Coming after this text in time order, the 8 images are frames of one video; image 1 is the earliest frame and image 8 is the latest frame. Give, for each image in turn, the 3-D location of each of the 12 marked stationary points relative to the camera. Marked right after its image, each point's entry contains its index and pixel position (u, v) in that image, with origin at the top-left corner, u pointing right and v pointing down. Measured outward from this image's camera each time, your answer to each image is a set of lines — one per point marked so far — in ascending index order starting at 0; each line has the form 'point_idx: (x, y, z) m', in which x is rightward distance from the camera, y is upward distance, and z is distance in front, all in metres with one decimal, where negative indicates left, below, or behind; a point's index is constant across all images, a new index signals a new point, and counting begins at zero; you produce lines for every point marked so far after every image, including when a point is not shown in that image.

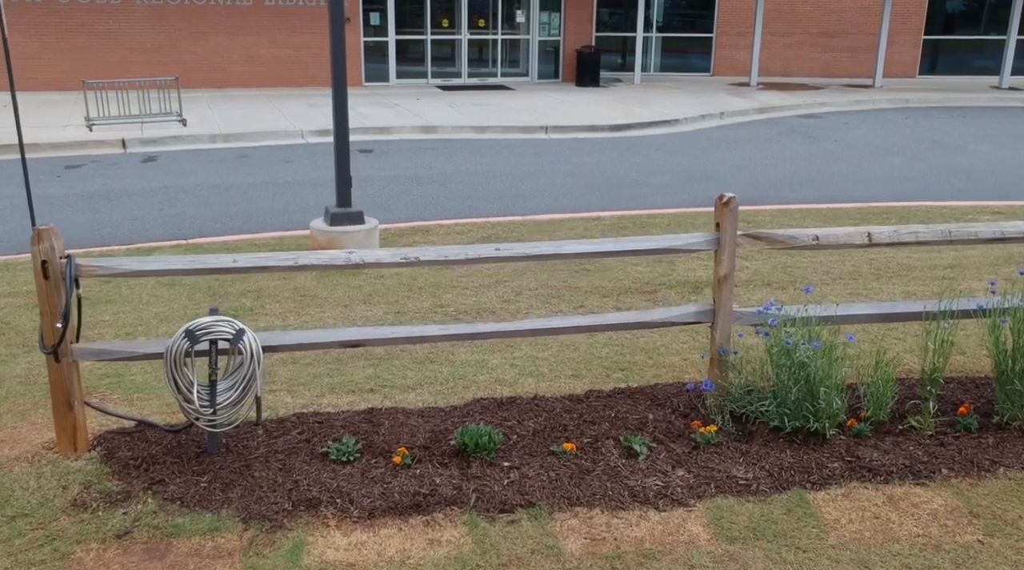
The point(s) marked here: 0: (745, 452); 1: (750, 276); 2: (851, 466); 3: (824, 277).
0: (+1.0, -0.7, +4.5) m
1: (+1.8, +0.1, +8.2) m
2: (+1.4, -0.8, +4.4) m
3: (+2.5, +0.1, +8.2) m
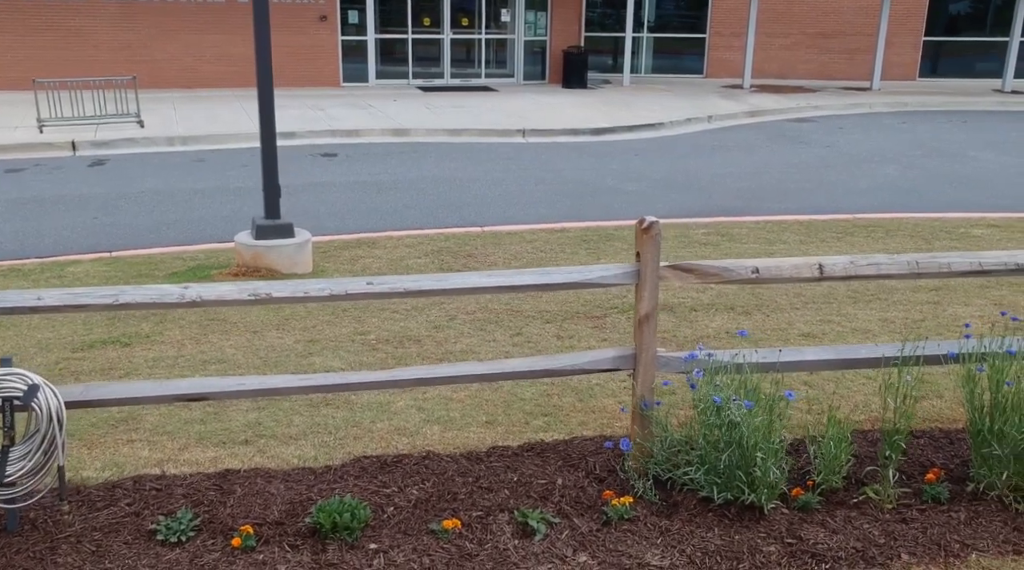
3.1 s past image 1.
0: (+0.5, -0.9, +3.7) m
1: (+1.4, -0.1, +7.4) m
2: (+1.0, -0.9, +3.6) m
3: (+2.0, -0.1, +7.4) m
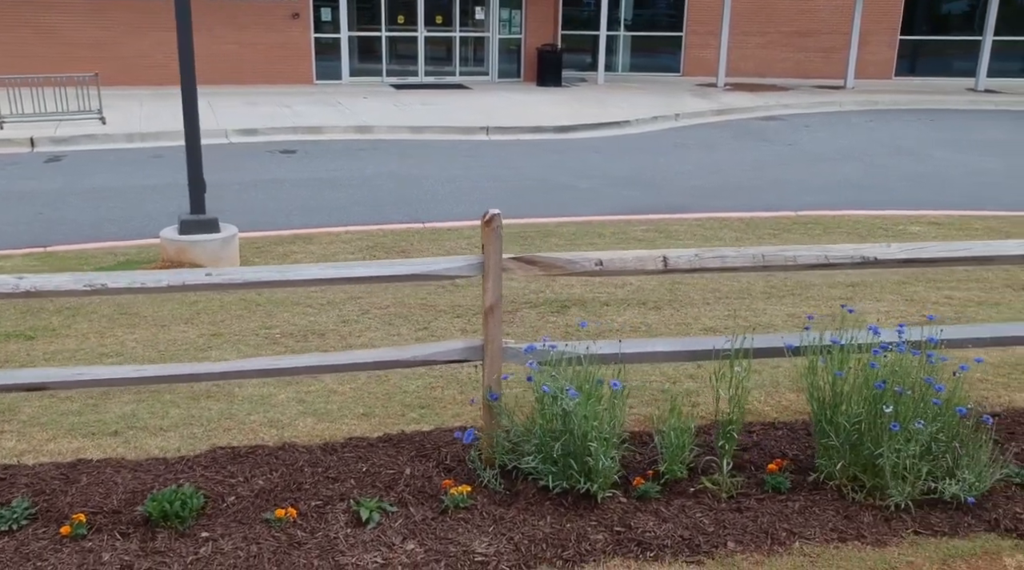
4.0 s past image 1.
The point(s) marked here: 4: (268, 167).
0: (0.0, -0.8, +3.7) m
1: (+0.8, -0.1, +7.4) m
2: (+0.4, -0.9, +3.6) m
3: (+1.4, -0.1, +7.5) m
4: (-3.4, +1.7, +14.6) m
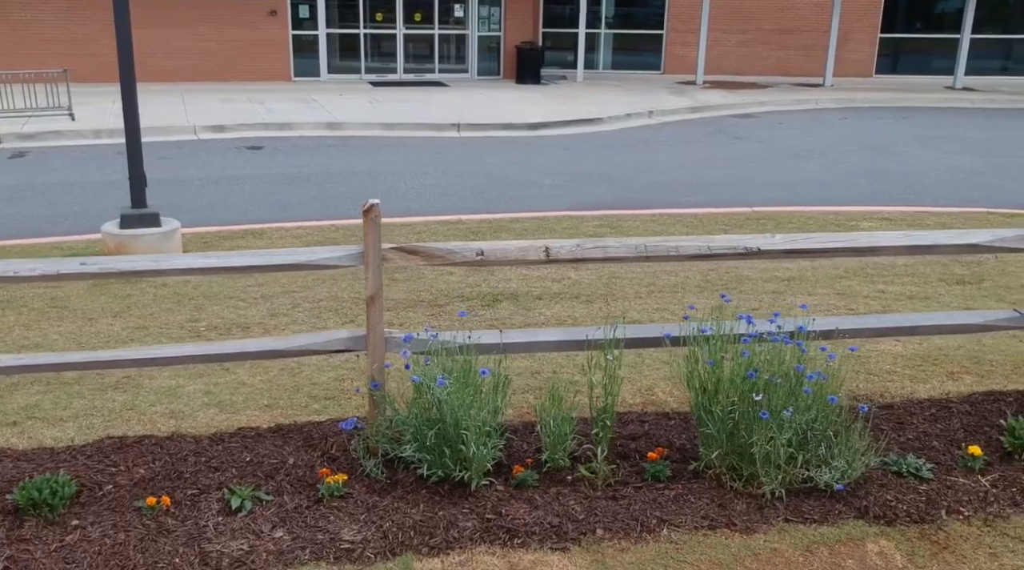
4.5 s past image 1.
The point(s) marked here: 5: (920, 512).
0: (-0.5, -0.8, +3.7) m
1: (+0.3, 0.0, +7.5) m
2: (-0.1, -0.8, +3.7) m
3: (+0.9, 0.0, +7.5) m
4: (-3.9, +1.7, +14.6) m
5: (+1.5, -0.8, +3.8) m
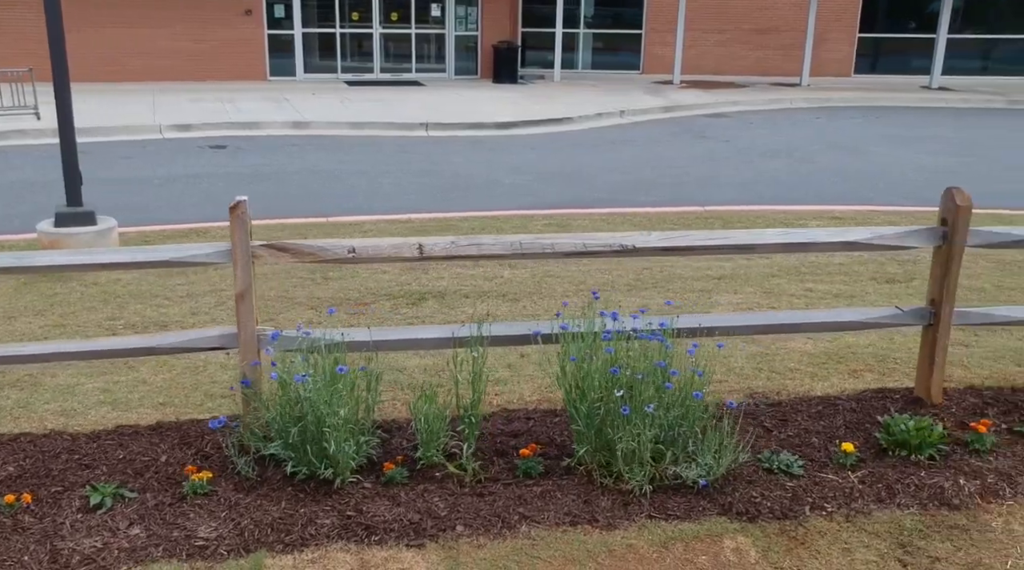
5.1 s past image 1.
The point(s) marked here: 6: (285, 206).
0: (-1.0, -0.8, +3.7) m
1: (-0.2, 0.0, +7.5) m
2: (-0.6, -0.8, +3.7) m
3: (+0.4, 0.0, +7.5) m
4: (-4.5, +1.7, +14.6) m
5: (+1.0, -0.8, +3.8) m
6: (-2.7, +1.0, +12.3) m
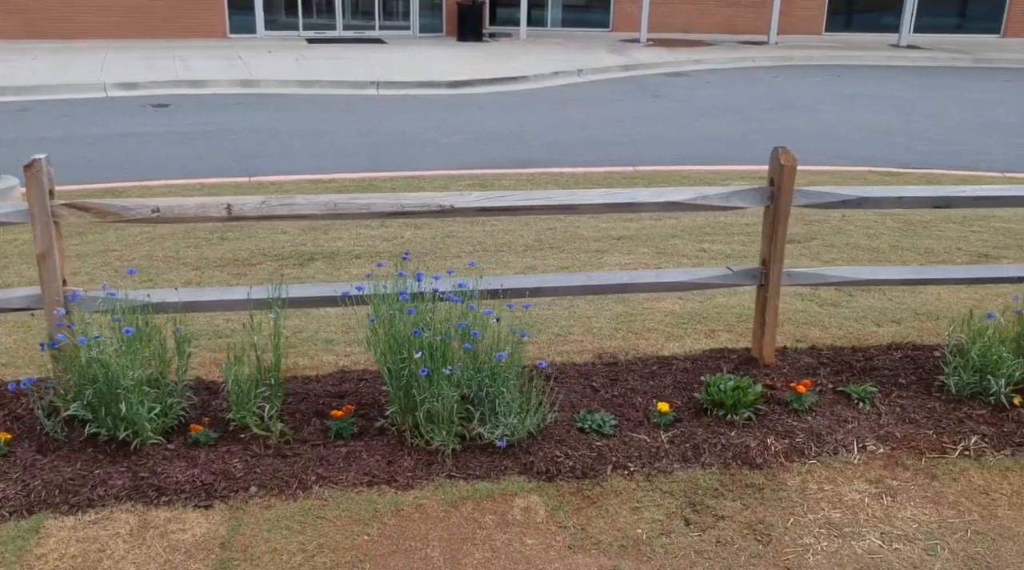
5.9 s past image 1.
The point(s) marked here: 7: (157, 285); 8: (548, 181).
0: (-1.7, -0.7, +3.7) m
1: (-1.0, +0.3, +7.4) m
2: (-1.3, -0.7, +3.7) m
3: (-0.3, +0.3, +7.5) m
4: (-5.3, +2.3, +14.4) m
5: (+0.3, -0.7, +3.8) m
6: (-3.5, +1.5, +12.2) m
7: (-2.2, 0.0, +6.5) m
8: (+0.4, +1.1, +10.5) m
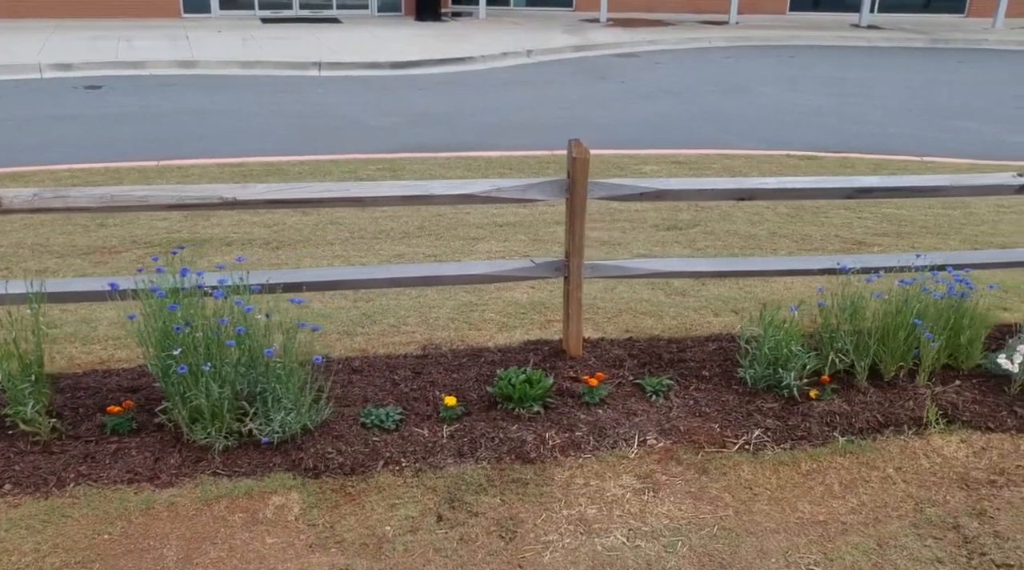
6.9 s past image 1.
0: (-2.6, -0.6, +3.7) m
1: (-1.8, +0.4, +7.4) m
2: (-2.2, -0.7, +3.6) m
3: (-1.2, +0.4, +7.4) m
4: (-6.2, +2.5, +14.3) m
5: (-0.6, -0.7, +3.8) m
6: (-4.4, +1.6, +12.1) m
7: (-3.1, +0.1, +6.4) m
8: (-0.5, +1.2, +10.5) m
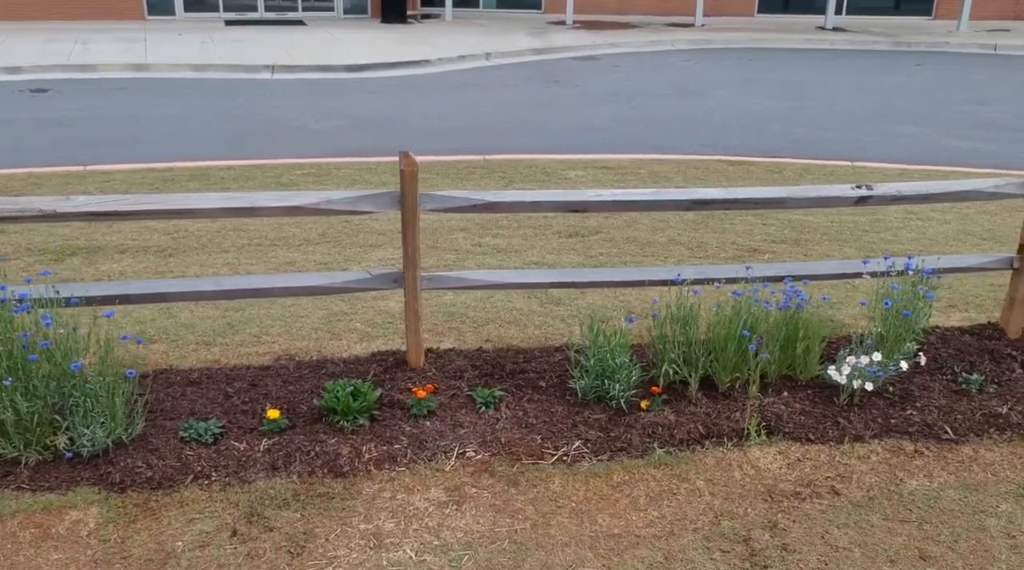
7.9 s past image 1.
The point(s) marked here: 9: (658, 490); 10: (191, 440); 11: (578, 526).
0: (-3.3, -0.7, +3.7) m
1: (-2.6, +0.3, +7.3) m
2: (-2.9, -0.7, +3.6) m
3: (-1.9, +0.3, +7.4) m
4: (-7.0, +2.4, +14.2) m
5: (-1.3, -0.7, +3.8) m
6: (-5.2, +1.6, +12.1) m
7: (-3.8, 0.0, +6.4) m
8: (-1.3, +1.2, +10.4) m
9: (+0.5, -0.7, +3.8) m
10: (-1.2, -0.6, +4.0) m
11: (+0.2, -0.8, +3.6) m
